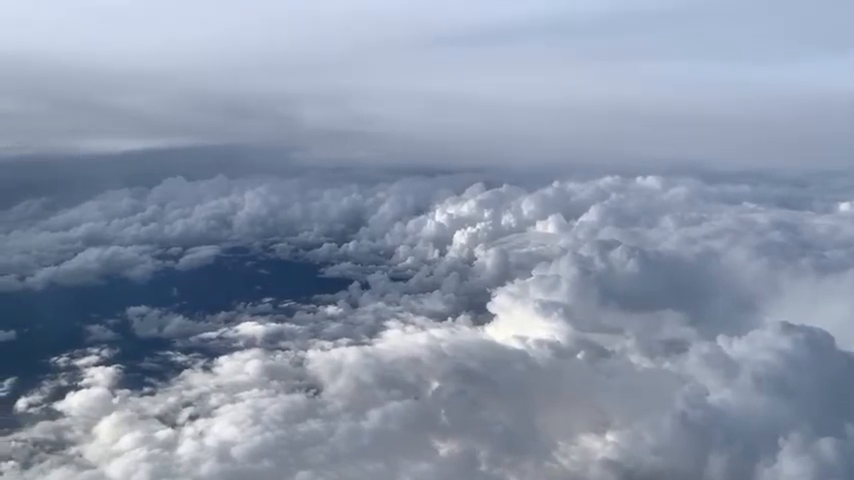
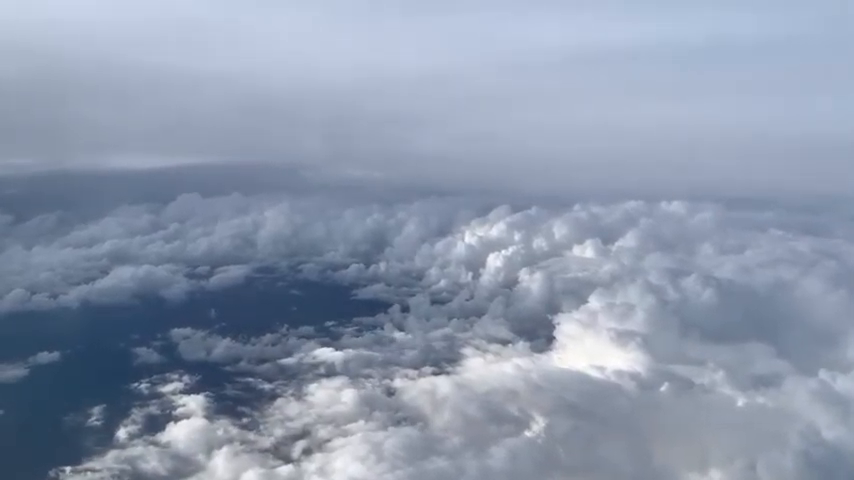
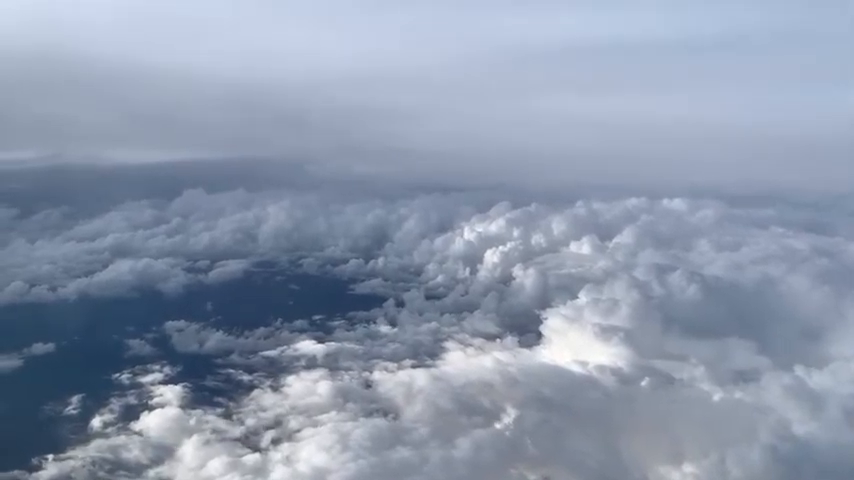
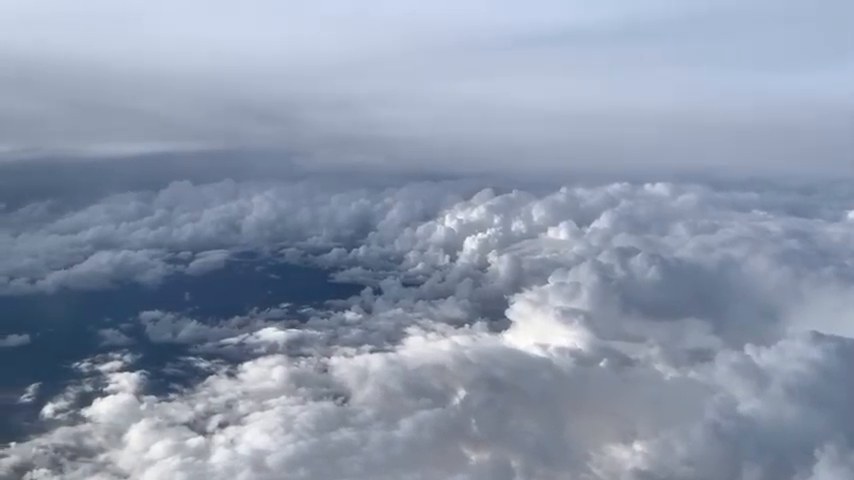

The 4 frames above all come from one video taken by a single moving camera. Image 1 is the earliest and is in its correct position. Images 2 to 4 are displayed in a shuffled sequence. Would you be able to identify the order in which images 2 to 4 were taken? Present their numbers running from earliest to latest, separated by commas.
4, 3, 2
